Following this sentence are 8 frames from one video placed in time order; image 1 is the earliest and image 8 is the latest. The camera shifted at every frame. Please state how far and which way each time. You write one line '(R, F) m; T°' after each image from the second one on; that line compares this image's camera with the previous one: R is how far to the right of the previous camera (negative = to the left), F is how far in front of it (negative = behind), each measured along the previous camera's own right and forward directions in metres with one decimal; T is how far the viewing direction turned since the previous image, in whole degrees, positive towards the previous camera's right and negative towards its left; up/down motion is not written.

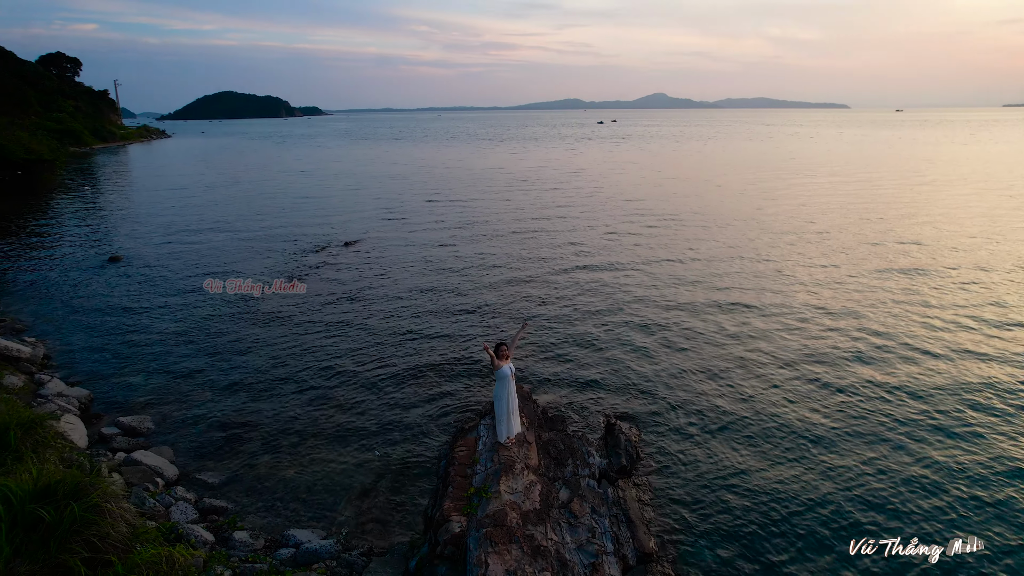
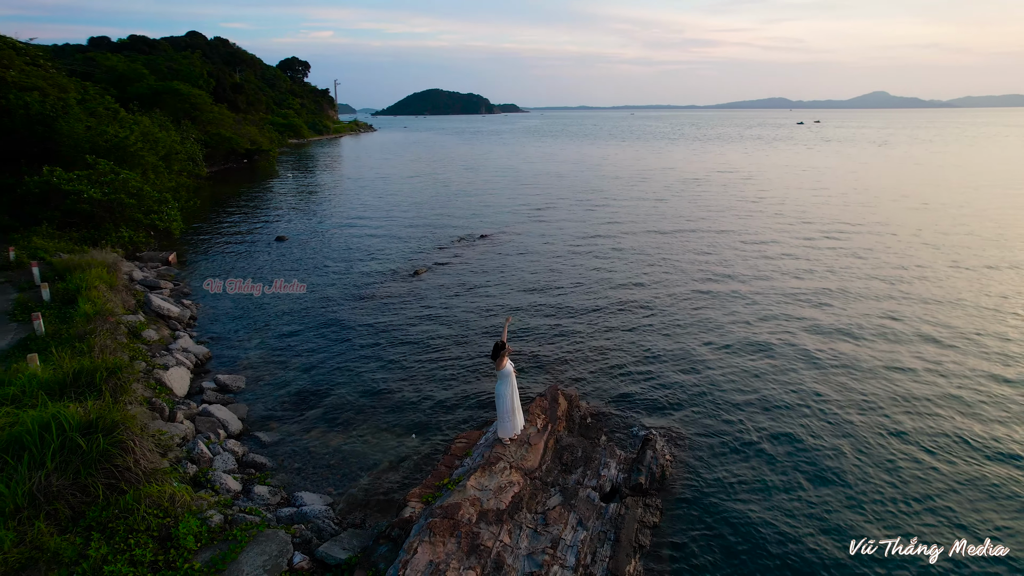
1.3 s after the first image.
(+2.7, +0.3) m; -16°
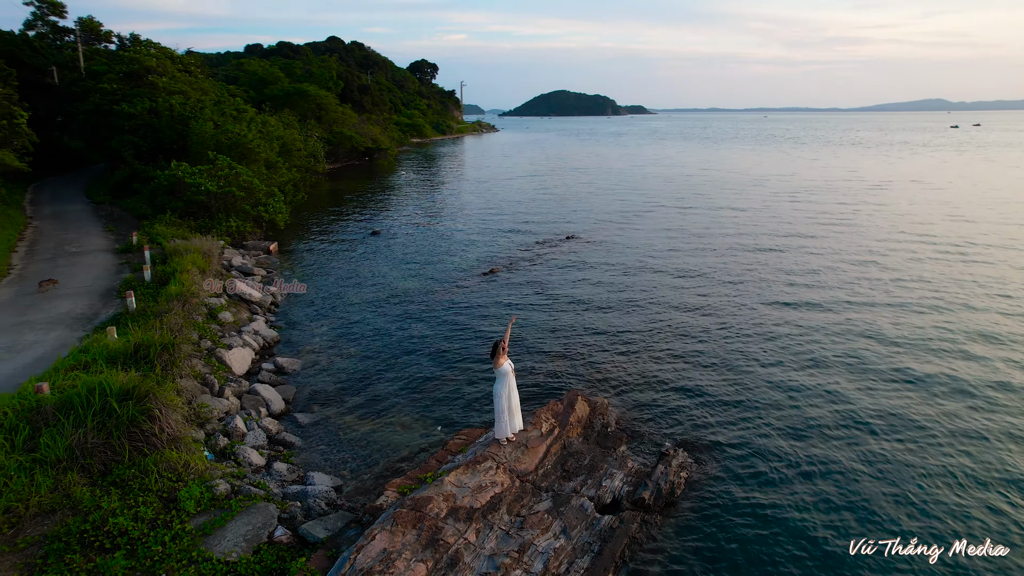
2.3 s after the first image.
(+1.8, +0.1) m; -11°
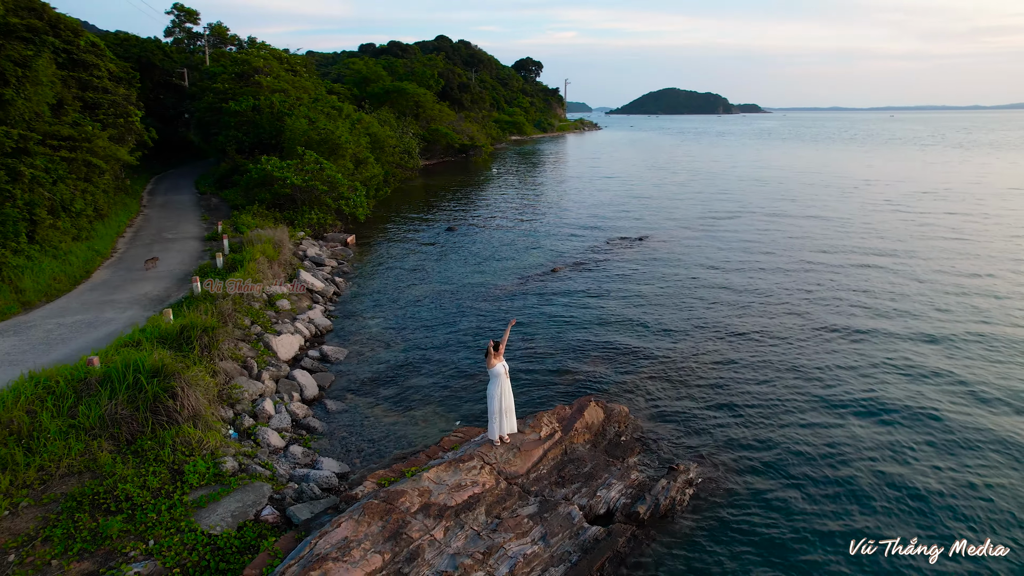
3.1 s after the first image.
(+1.6, +0.1) m; -9°
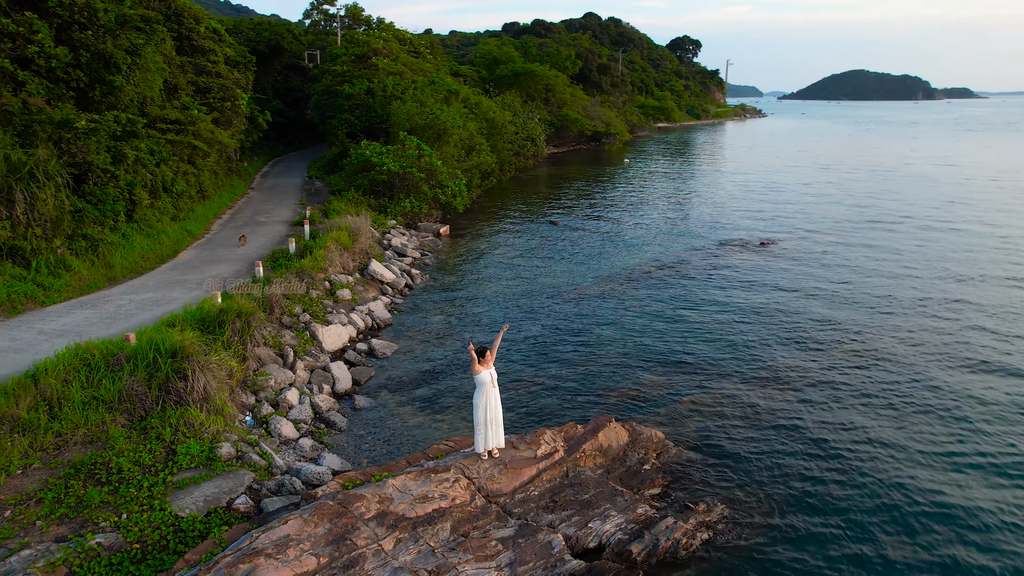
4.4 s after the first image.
(+1.9, +0.8) m; -11°
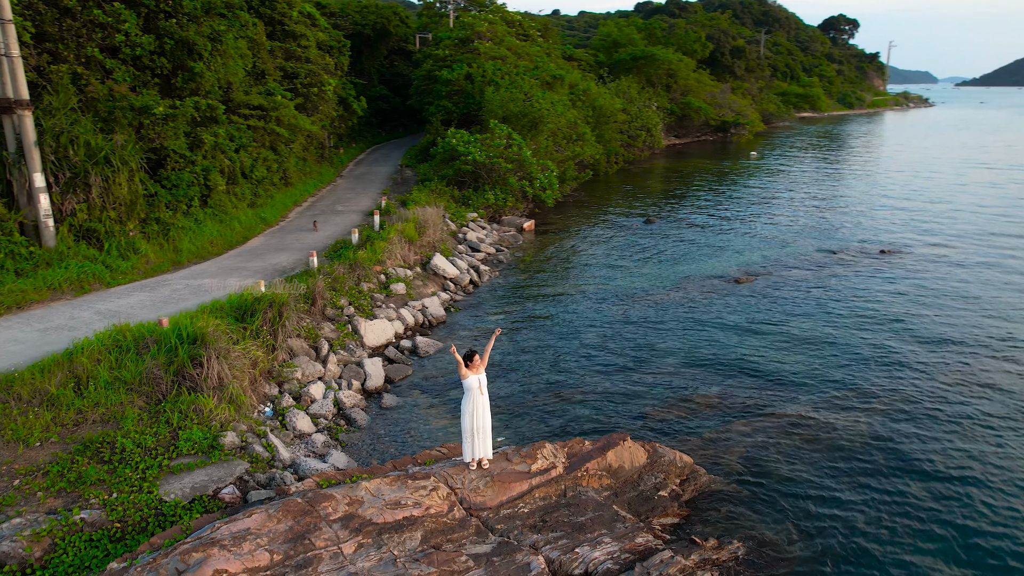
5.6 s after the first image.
(+1.5, +0.6) m; -9°
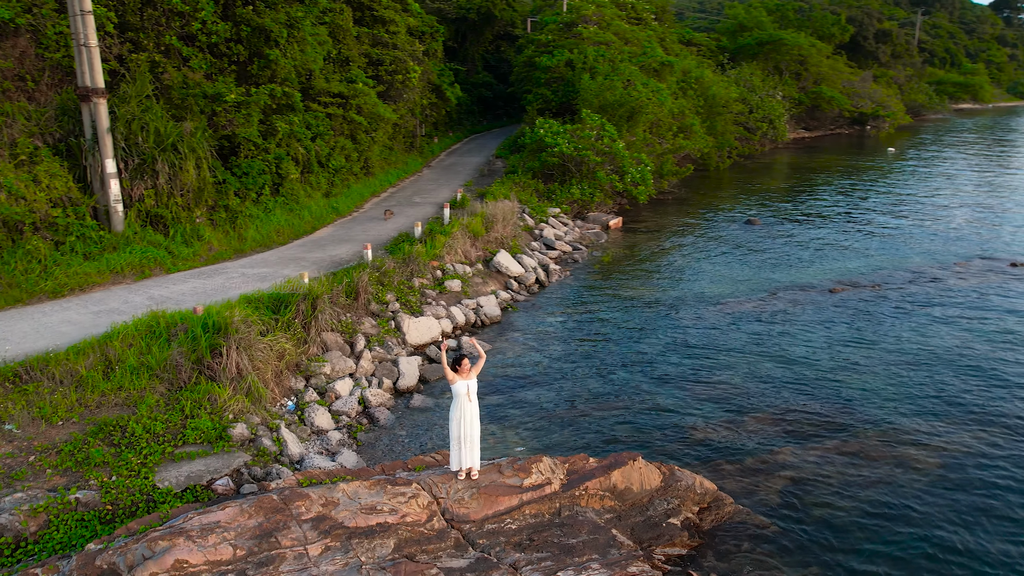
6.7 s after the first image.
(+1.4, +0.6) m; -9°
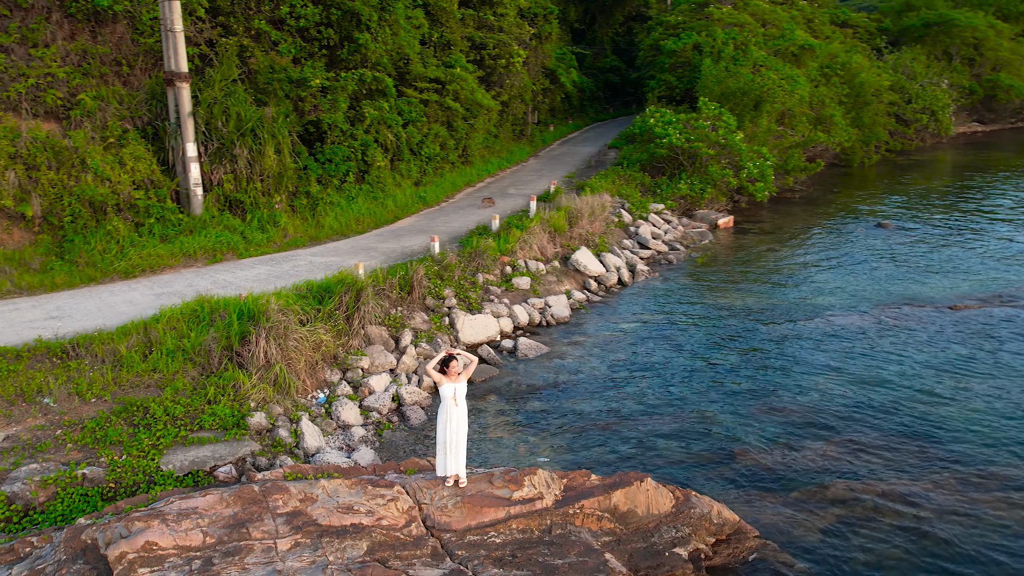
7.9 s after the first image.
(+1.5, +0.7) m; -10°
